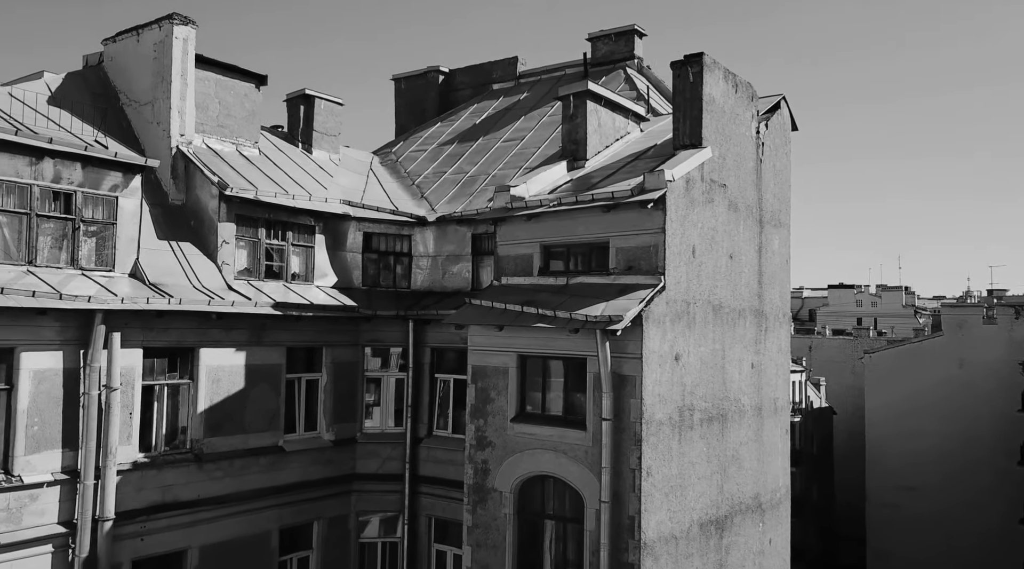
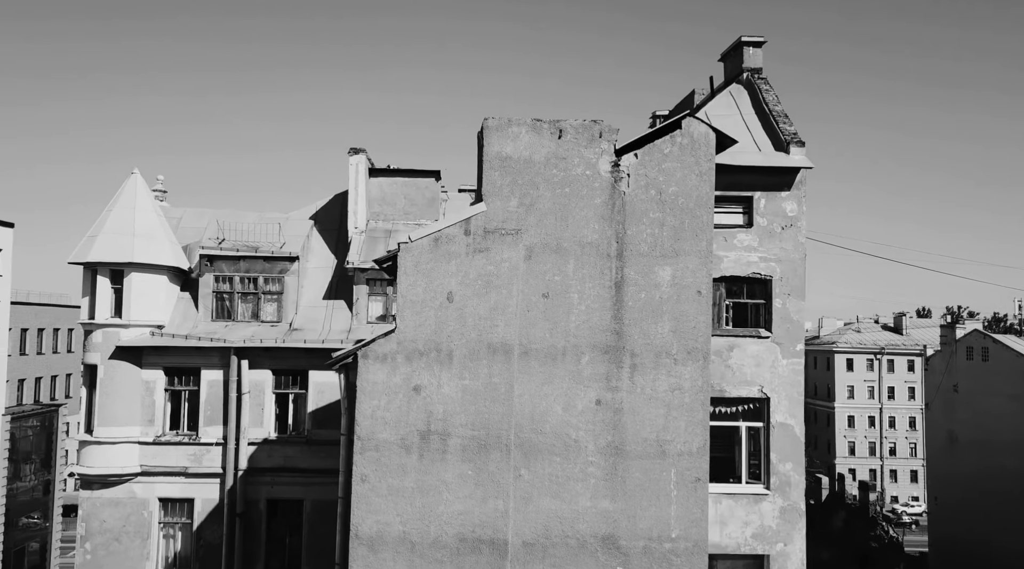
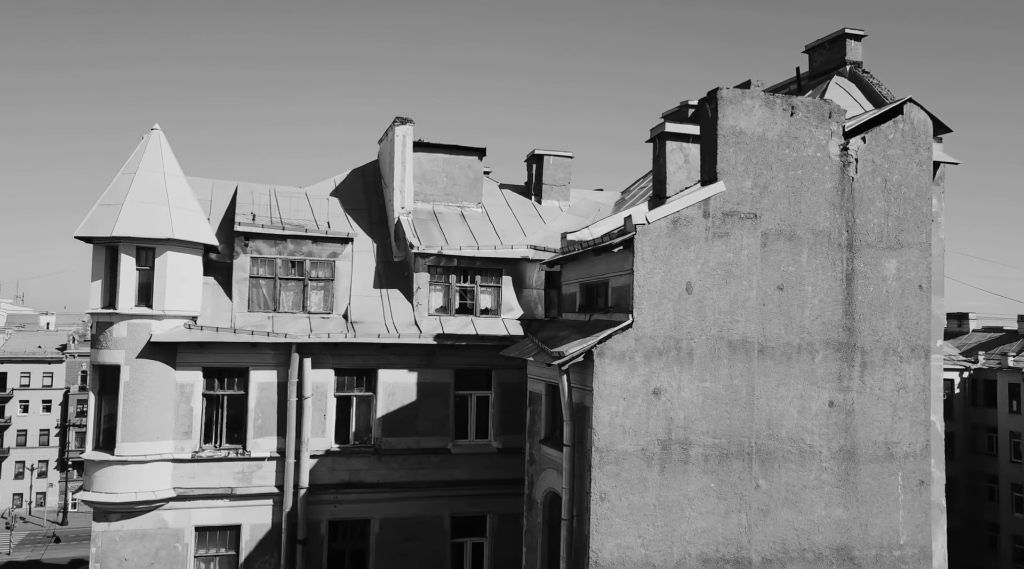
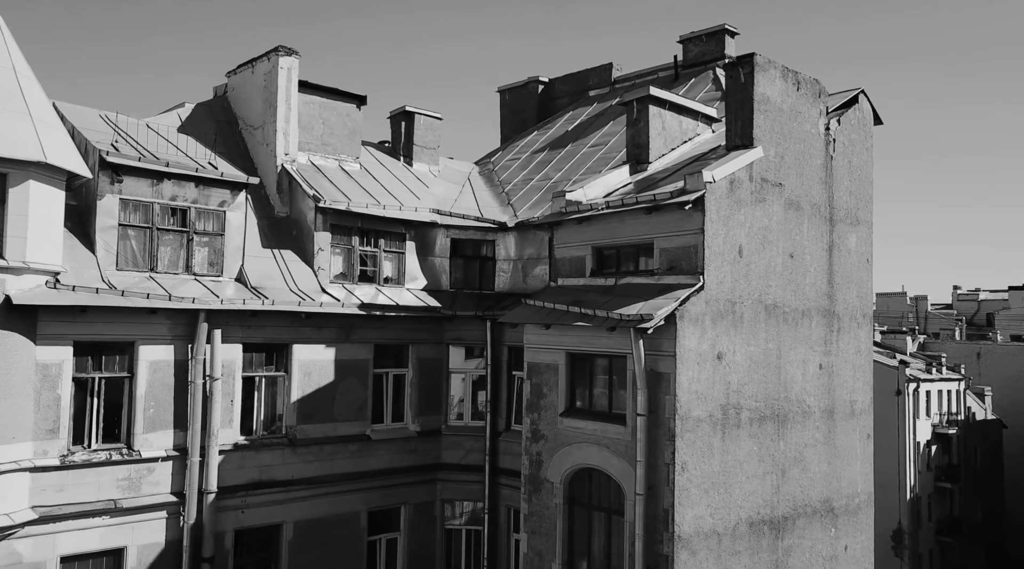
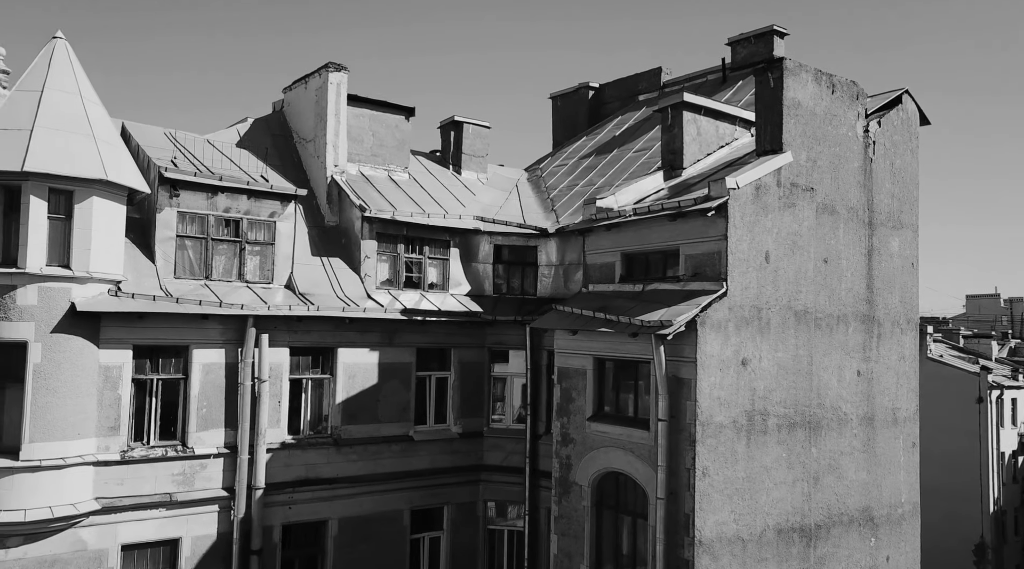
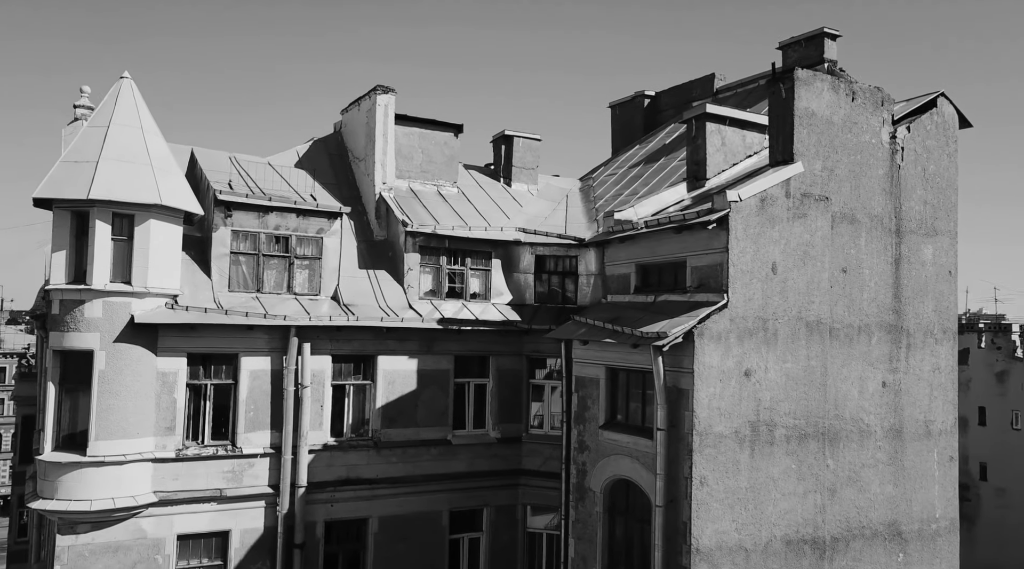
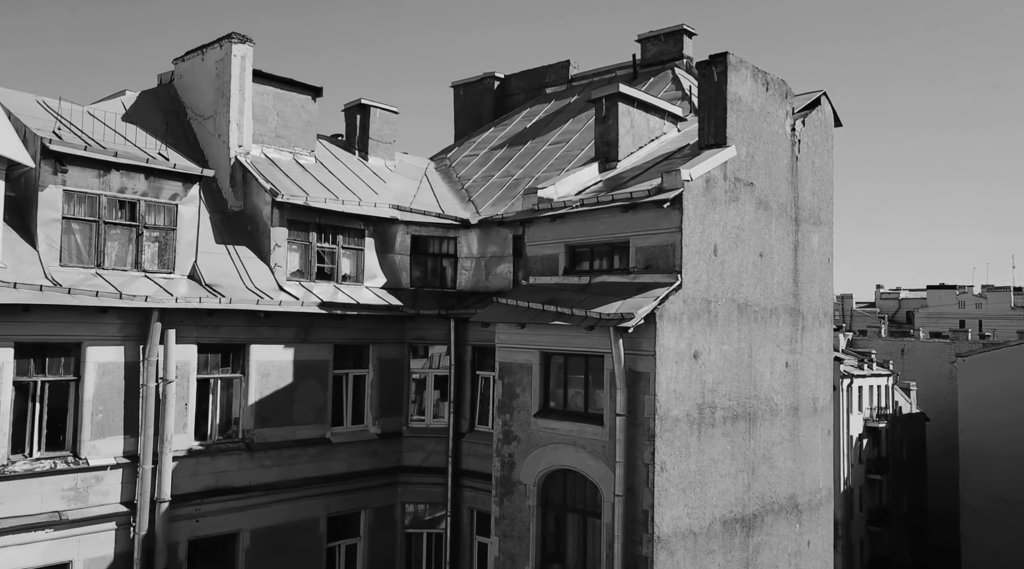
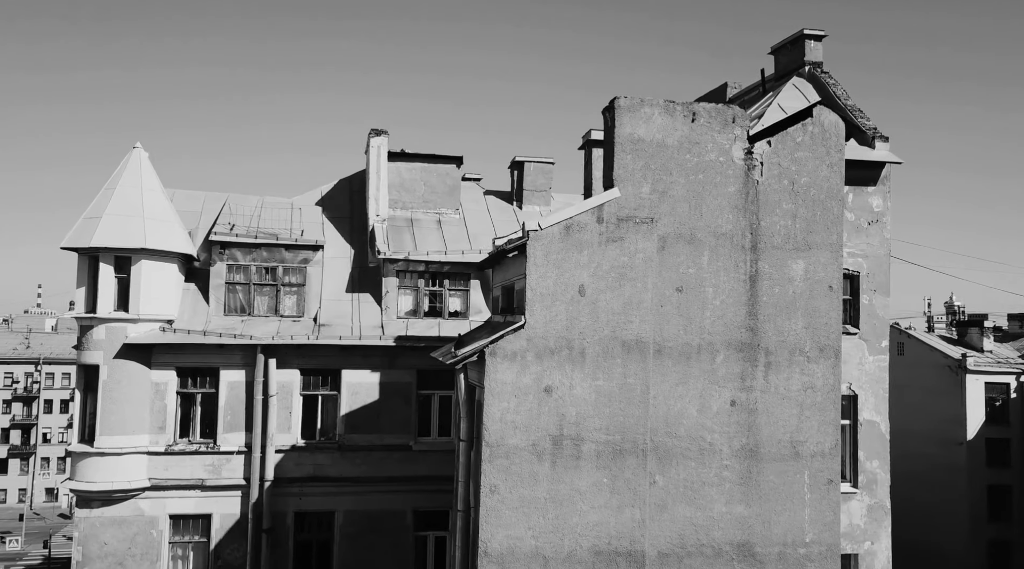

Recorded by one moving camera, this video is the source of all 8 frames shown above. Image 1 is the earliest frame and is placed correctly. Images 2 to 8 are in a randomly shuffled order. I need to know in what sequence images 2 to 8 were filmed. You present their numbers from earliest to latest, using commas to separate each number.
7, 4, 5, 6, 3, 8, 2
